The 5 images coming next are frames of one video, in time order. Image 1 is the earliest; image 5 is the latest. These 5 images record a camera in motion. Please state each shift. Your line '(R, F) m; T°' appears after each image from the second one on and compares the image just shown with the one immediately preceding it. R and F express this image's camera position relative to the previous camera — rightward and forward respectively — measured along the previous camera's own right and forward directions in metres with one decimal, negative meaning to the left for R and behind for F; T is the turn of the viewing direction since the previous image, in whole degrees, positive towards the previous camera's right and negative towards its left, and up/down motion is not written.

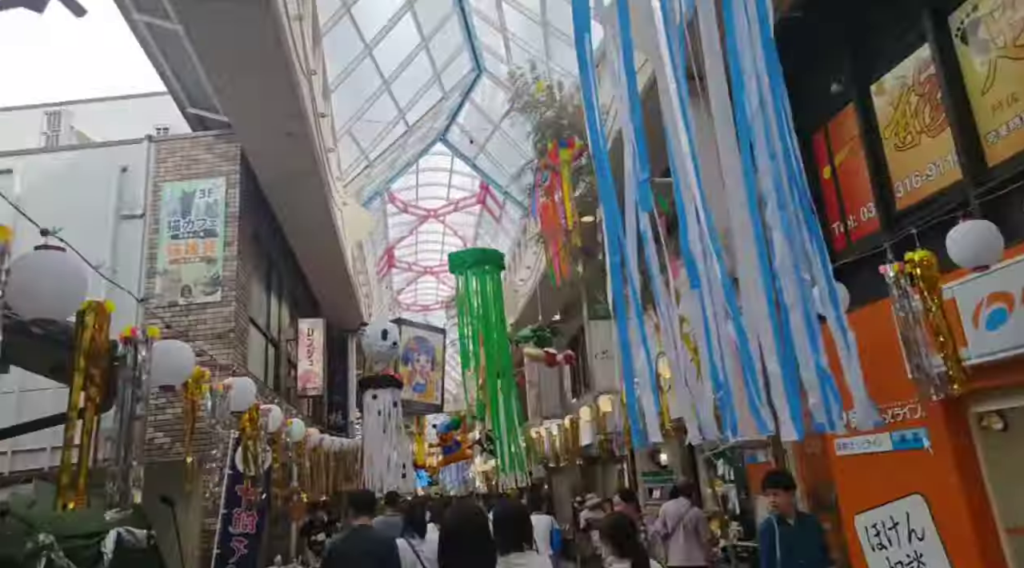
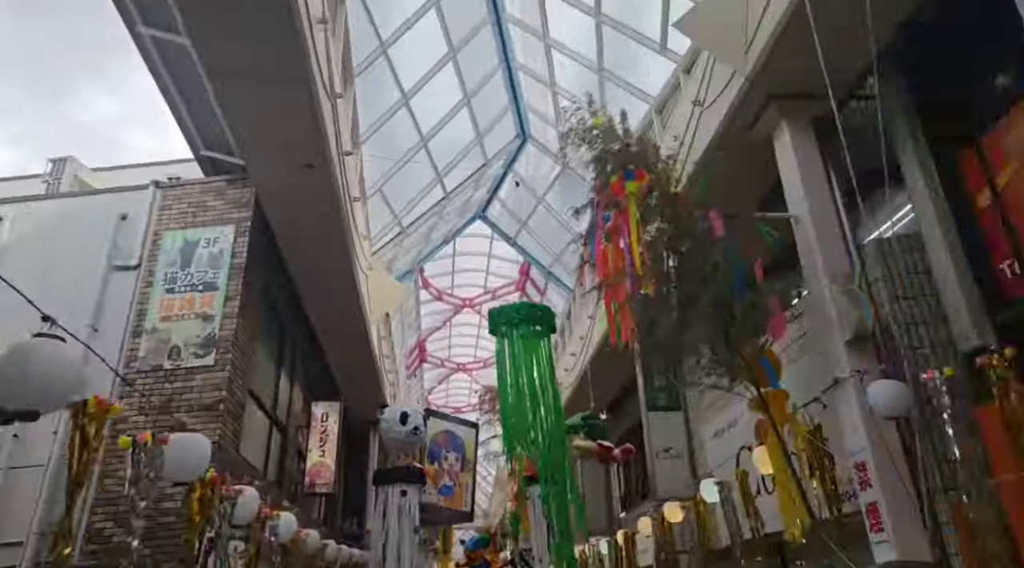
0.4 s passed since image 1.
(-0.1, +0.9) m; -3°
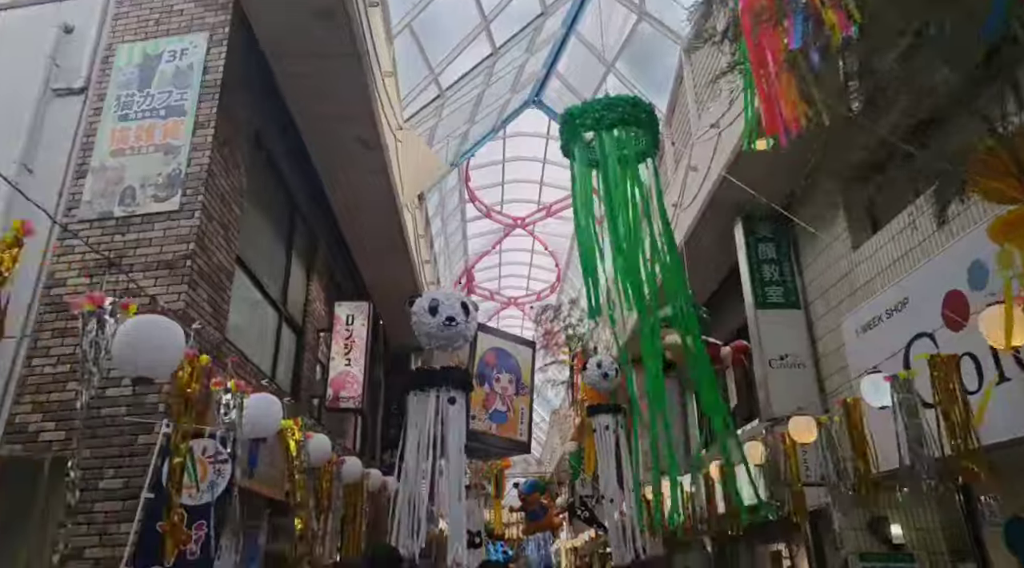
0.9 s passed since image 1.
(-0.2, +1.3) m; -4°
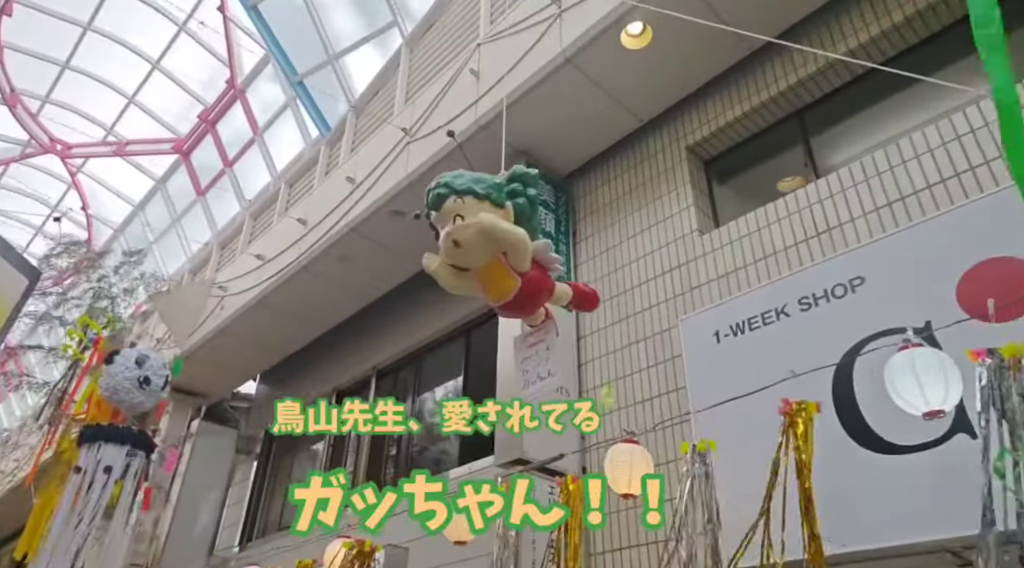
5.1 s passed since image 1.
(-0.1, +2.5) m; +36°
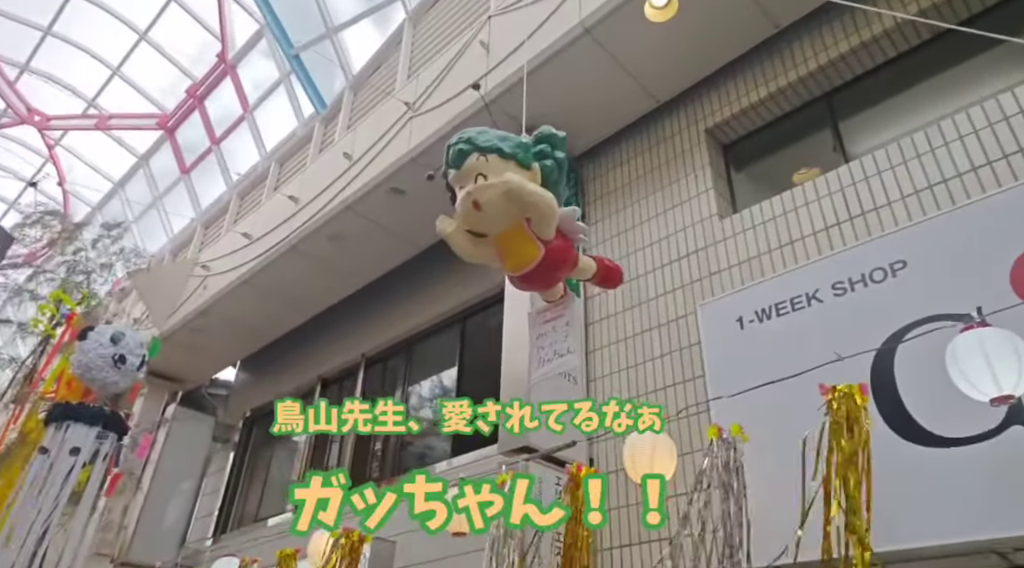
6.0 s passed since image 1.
(-0.1, +0.2) m; +2°
